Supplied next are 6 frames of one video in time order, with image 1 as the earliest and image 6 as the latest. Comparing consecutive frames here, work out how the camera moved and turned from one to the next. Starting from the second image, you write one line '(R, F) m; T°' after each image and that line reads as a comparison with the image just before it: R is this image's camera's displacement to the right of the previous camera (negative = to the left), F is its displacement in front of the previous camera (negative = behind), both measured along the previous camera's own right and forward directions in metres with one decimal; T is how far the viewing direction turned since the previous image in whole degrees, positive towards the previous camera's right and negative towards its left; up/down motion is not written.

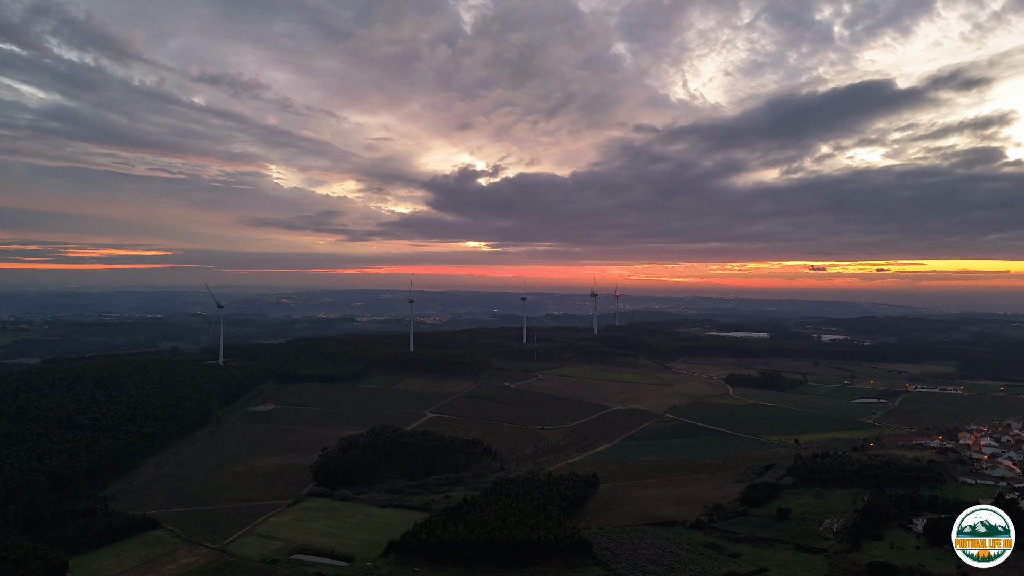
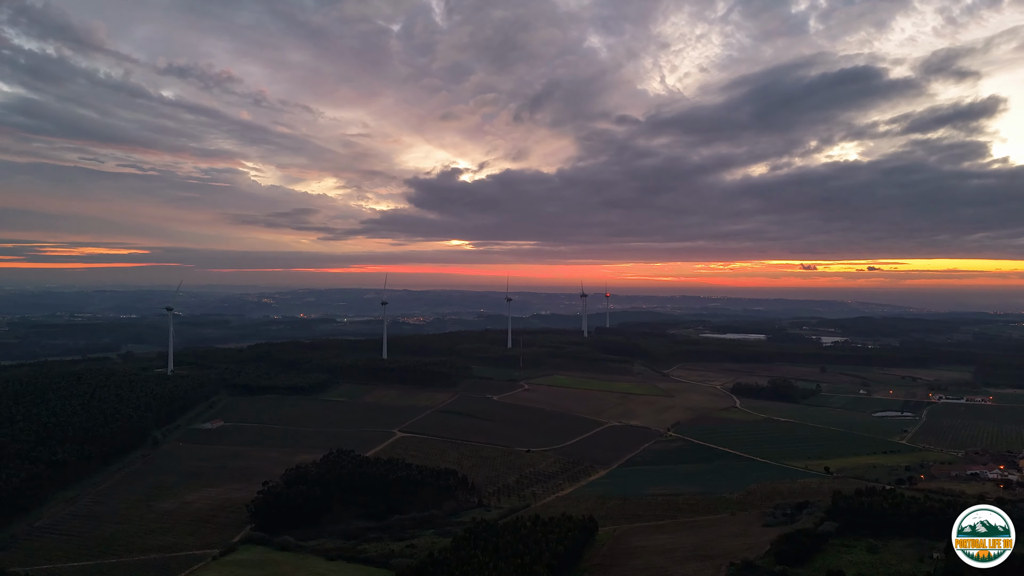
(+0.4, +8.5) m; +1°
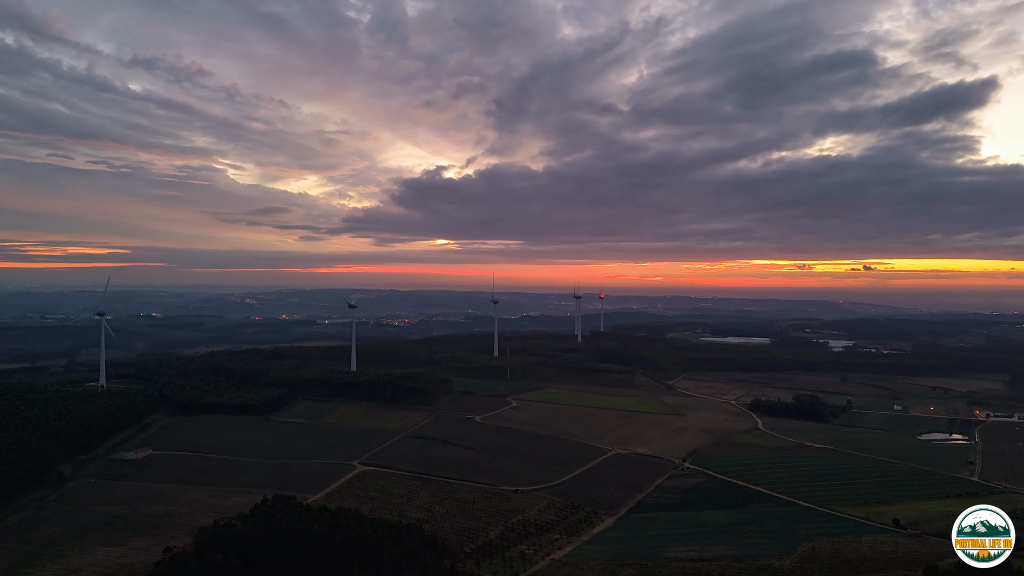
(+0.3, +10.2) m; +1°
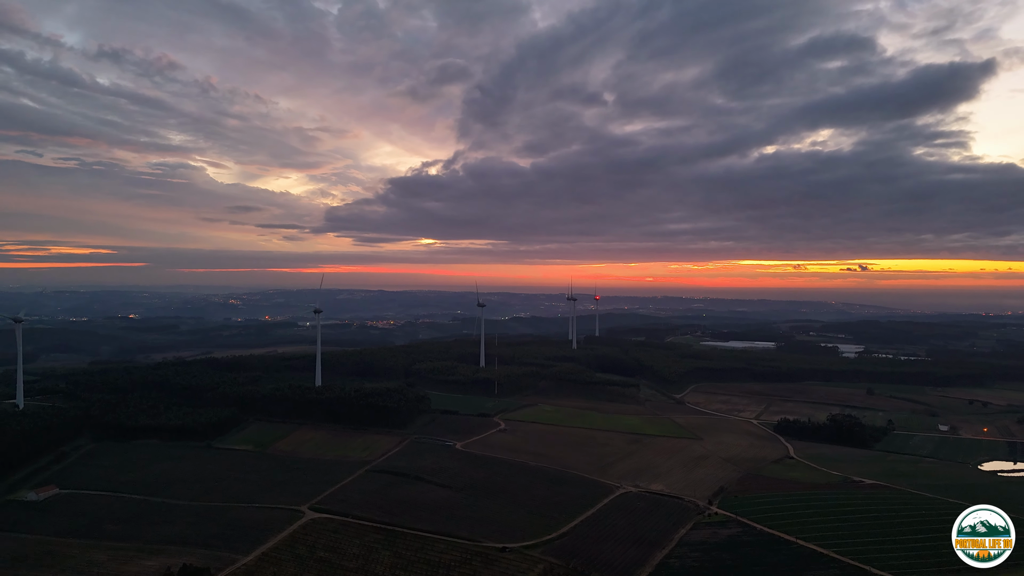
(+0.1, +9.4) m; +1°
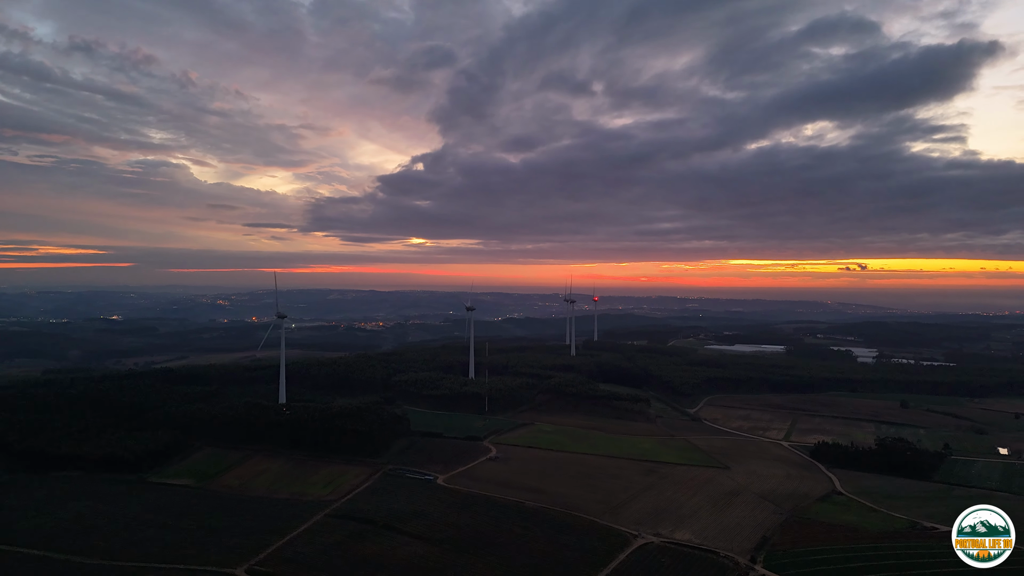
(0.0, +8.4) m; +1°
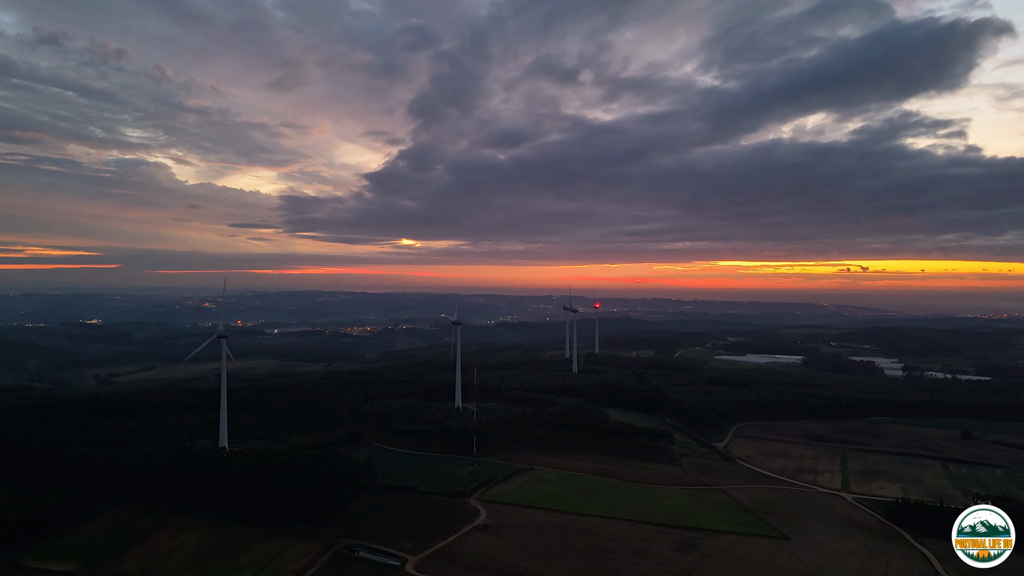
(-0.1, +10.7) m; +1°
